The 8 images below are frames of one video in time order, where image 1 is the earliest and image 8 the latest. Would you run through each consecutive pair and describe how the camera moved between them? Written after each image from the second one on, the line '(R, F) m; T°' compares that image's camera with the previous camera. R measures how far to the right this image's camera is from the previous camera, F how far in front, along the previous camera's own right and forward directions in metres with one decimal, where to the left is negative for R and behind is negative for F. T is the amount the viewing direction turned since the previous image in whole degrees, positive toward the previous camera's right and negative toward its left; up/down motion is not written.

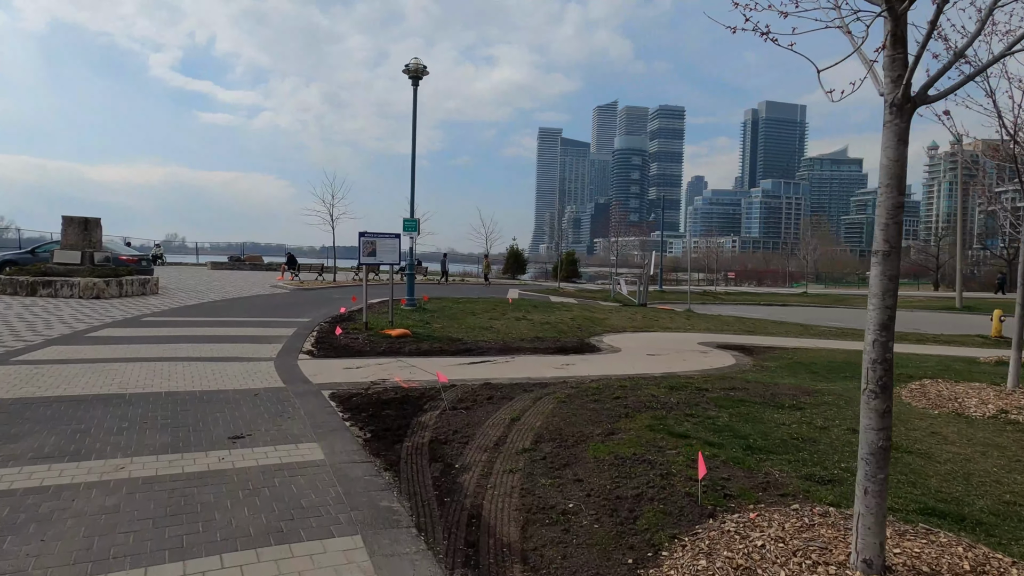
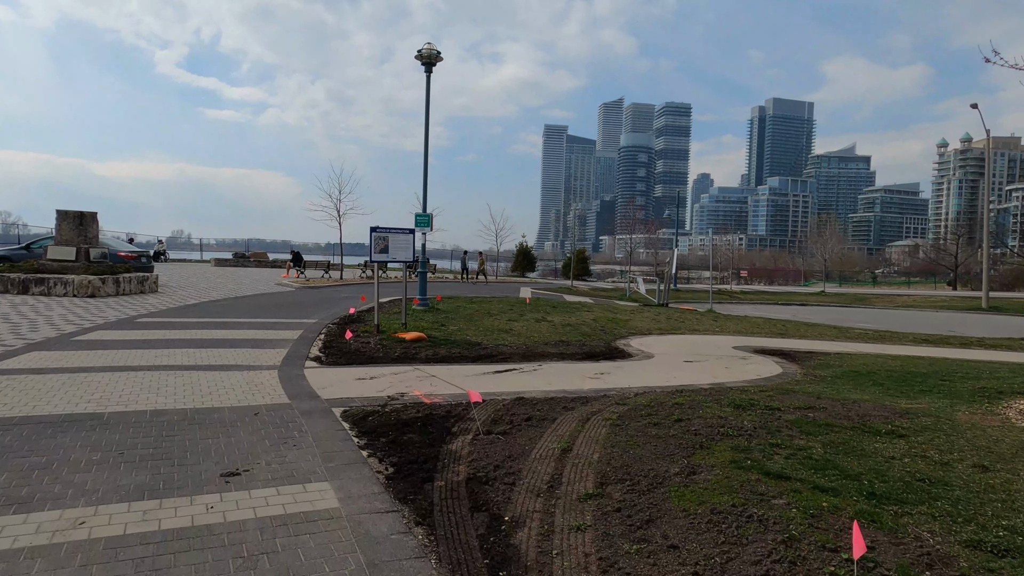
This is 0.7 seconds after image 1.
(-0.3, +0.9) m; 0°
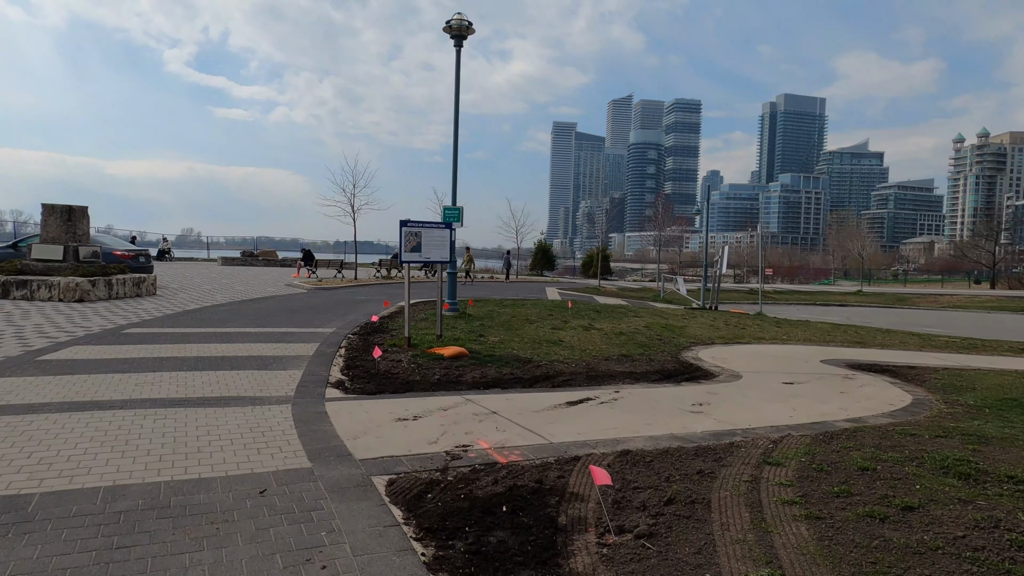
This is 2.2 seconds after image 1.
(-0.6, +1.7) m; -1°
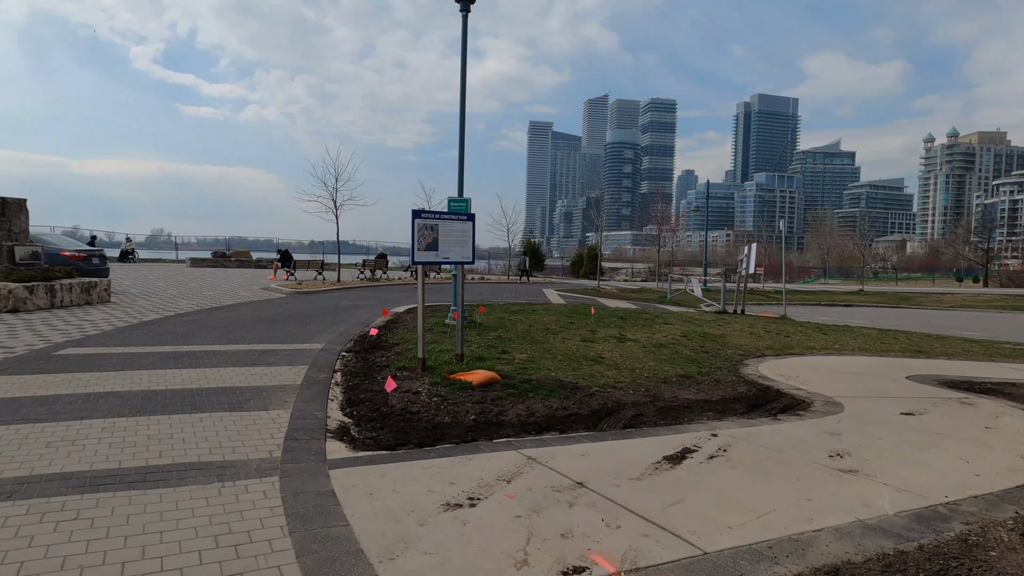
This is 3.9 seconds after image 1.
(-0.7, +1.8) m; +2°
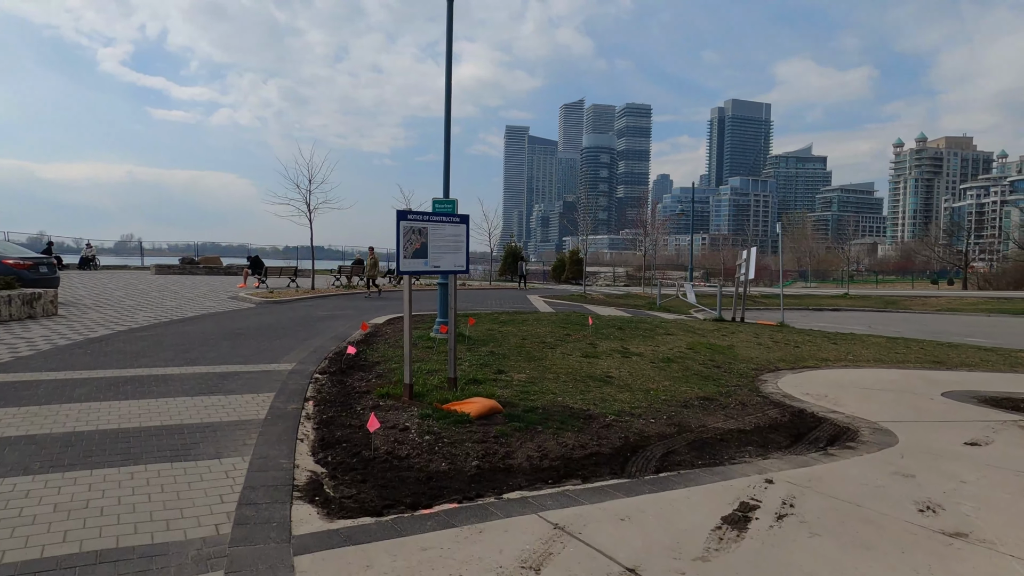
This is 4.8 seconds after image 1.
(-0.2, +1.0) m; +2°
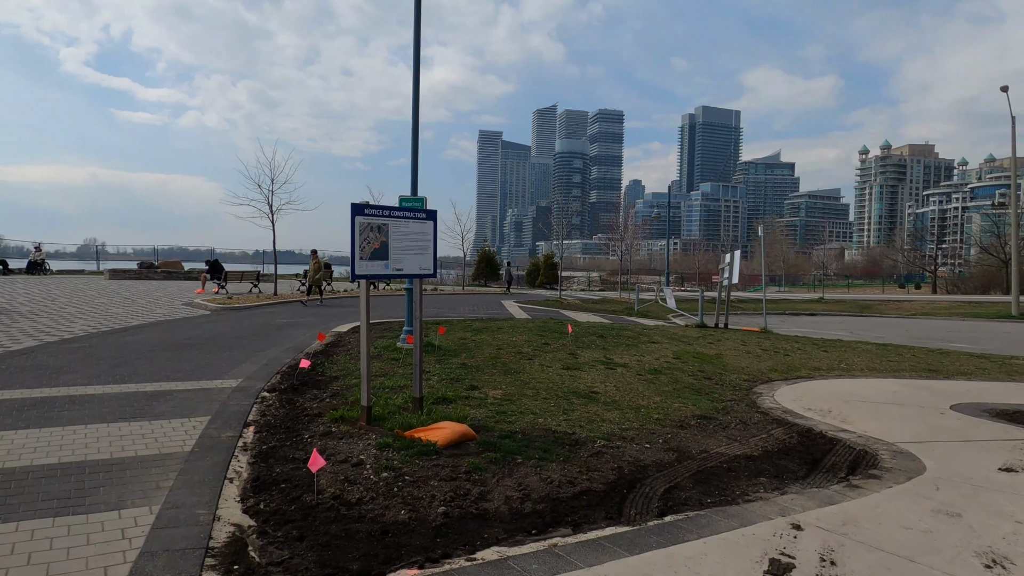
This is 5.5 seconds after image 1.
(0.0, +0.8) m; +2°
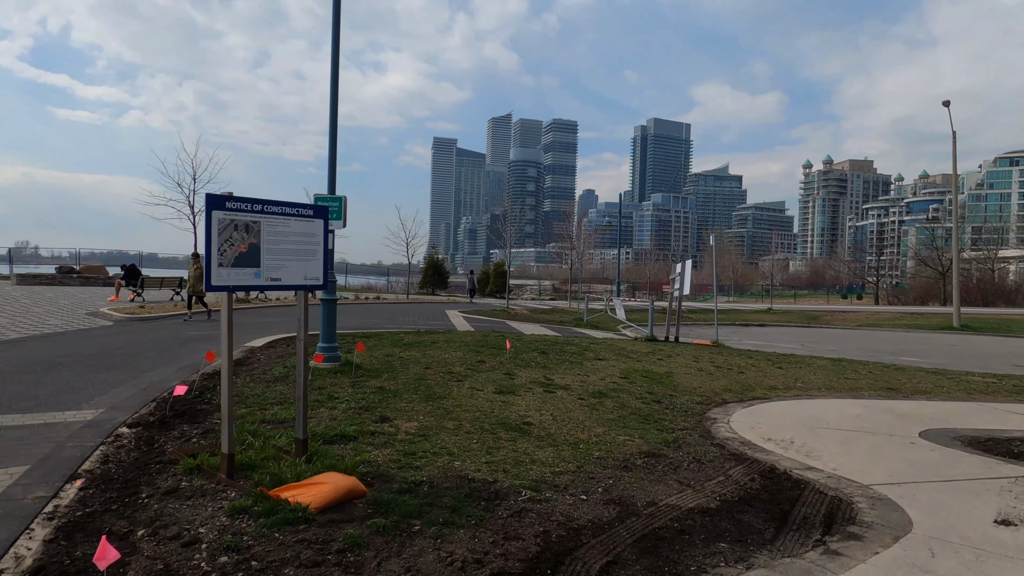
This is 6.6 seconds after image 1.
(+0.3, +1.0) m; +4°
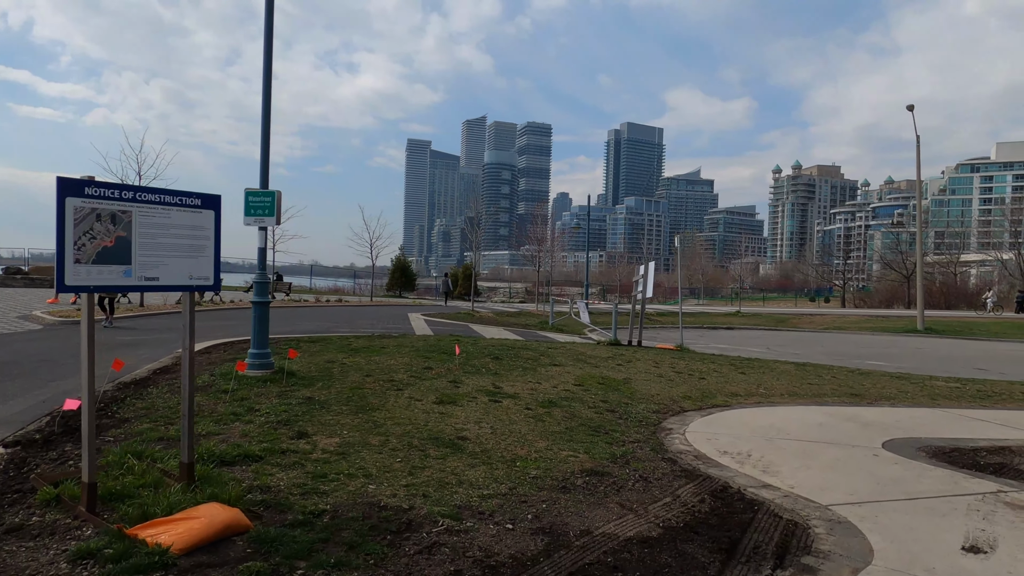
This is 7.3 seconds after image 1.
(+0.3, +0.5) m; +2°
